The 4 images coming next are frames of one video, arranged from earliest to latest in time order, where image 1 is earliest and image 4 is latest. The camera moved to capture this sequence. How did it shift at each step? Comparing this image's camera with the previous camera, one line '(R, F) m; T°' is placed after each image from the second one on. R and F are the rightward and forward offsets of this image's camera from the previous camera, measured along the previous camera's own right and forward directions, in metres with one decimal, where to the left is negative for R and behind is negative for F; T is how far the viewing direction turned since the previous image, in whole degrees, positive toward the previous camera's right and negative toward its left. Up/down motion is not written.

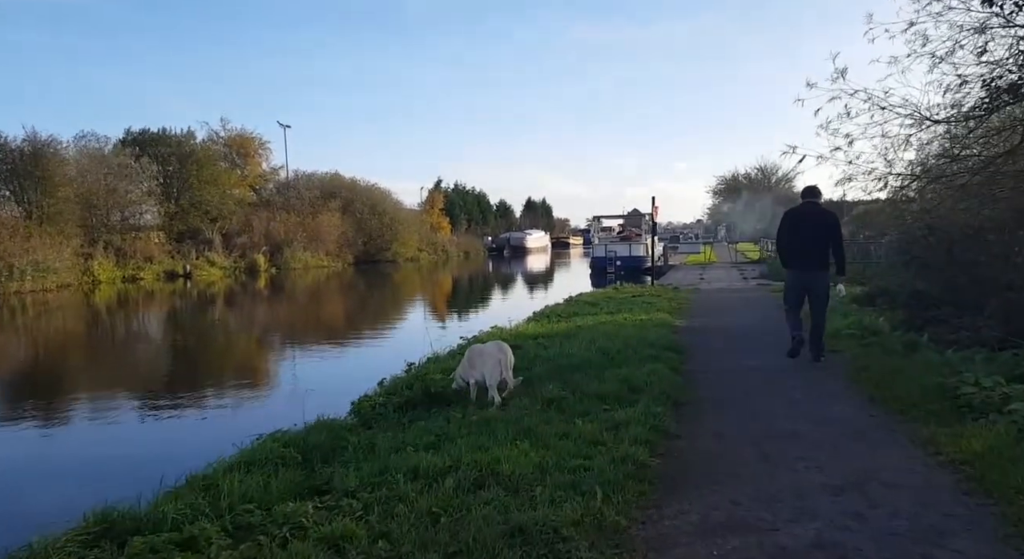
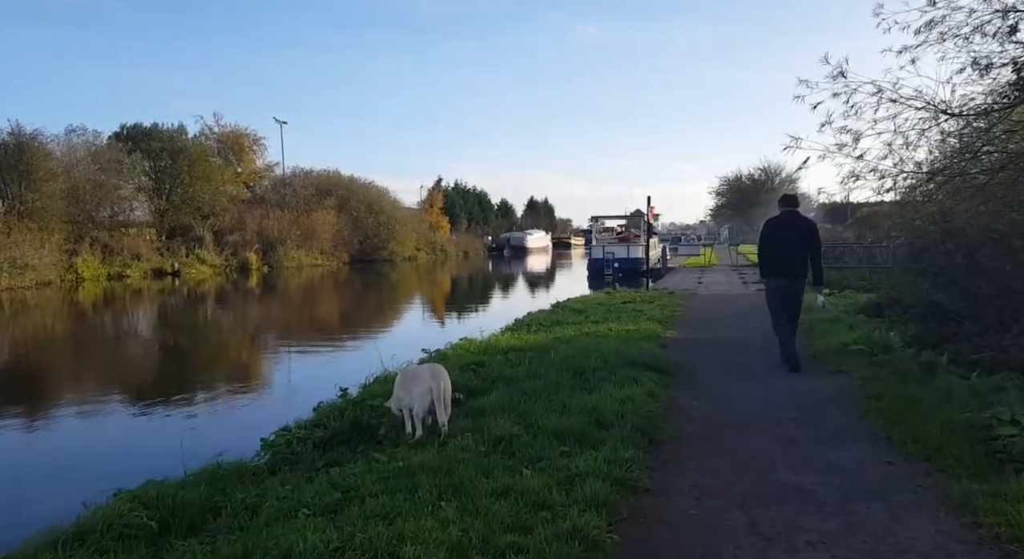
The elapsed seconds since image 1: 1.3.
(+0.4, +1.0) m; 0°
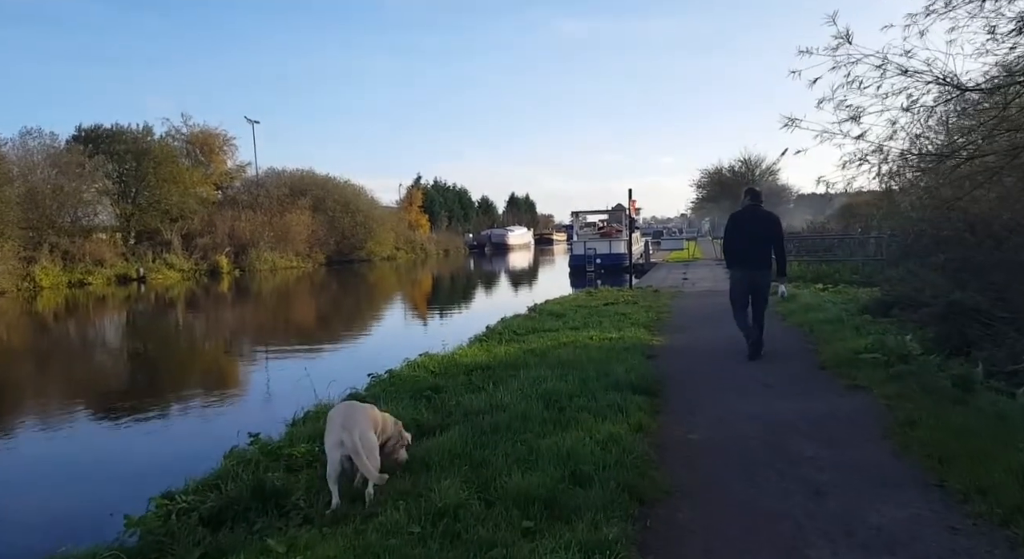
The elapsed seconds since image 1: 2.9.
(+0.2, +1.1) m; +1°
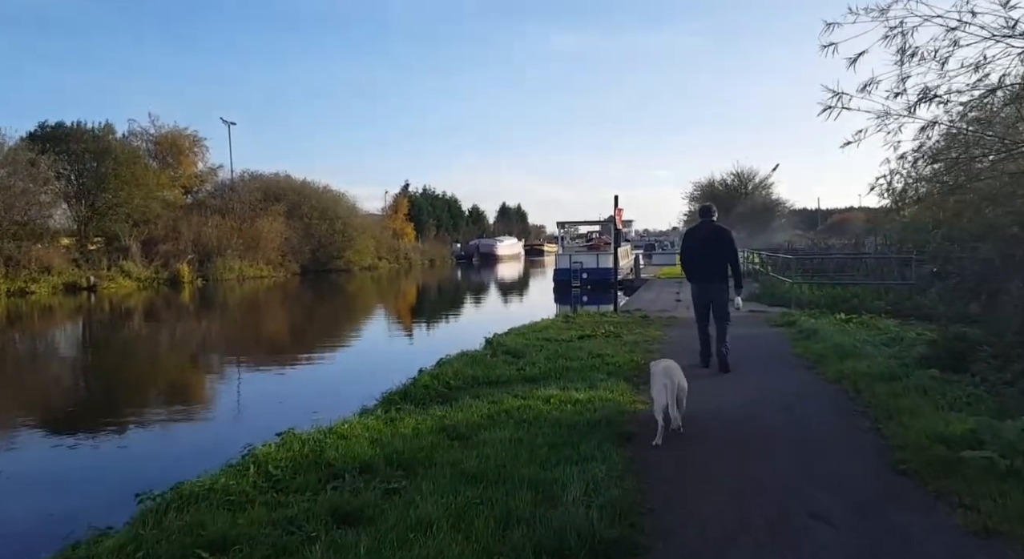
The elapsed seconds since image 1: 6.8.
(+0.6, +2.8) m; +1°
